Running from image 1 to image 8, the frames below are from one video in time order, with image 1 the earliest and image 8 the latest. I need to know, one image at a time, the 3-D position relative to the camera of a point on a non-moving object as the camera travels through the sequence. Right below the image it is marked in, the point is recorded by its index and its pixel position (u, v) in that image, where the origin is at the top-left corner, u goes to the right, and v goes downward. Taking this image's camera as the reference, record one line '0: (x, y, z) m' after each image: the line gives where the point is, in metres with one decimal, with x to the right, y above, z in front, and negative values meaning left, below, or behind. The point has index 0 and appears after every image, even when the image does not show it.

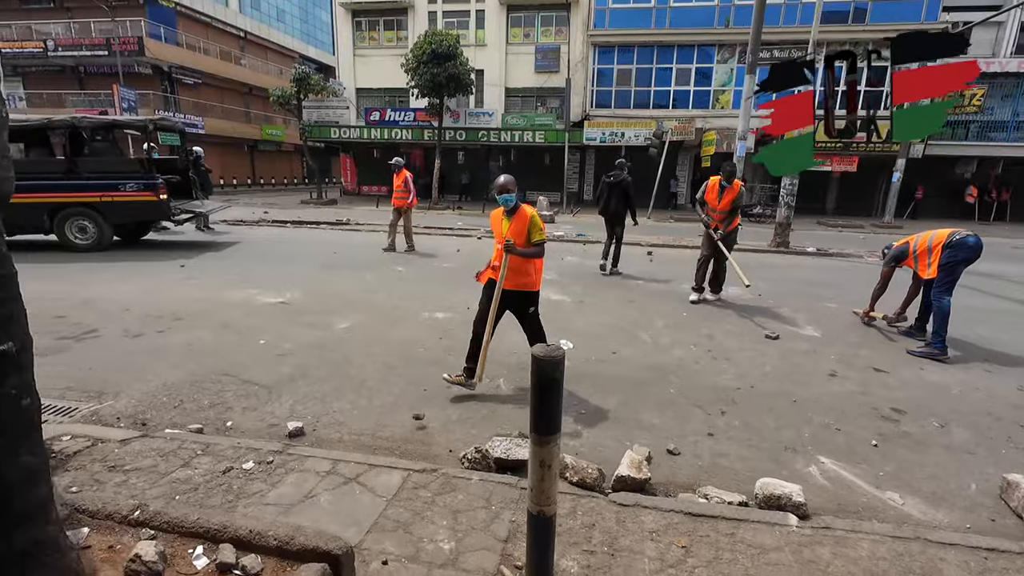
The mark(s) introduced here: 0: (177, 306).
0: (-4.7, -0.3, +6.9) m
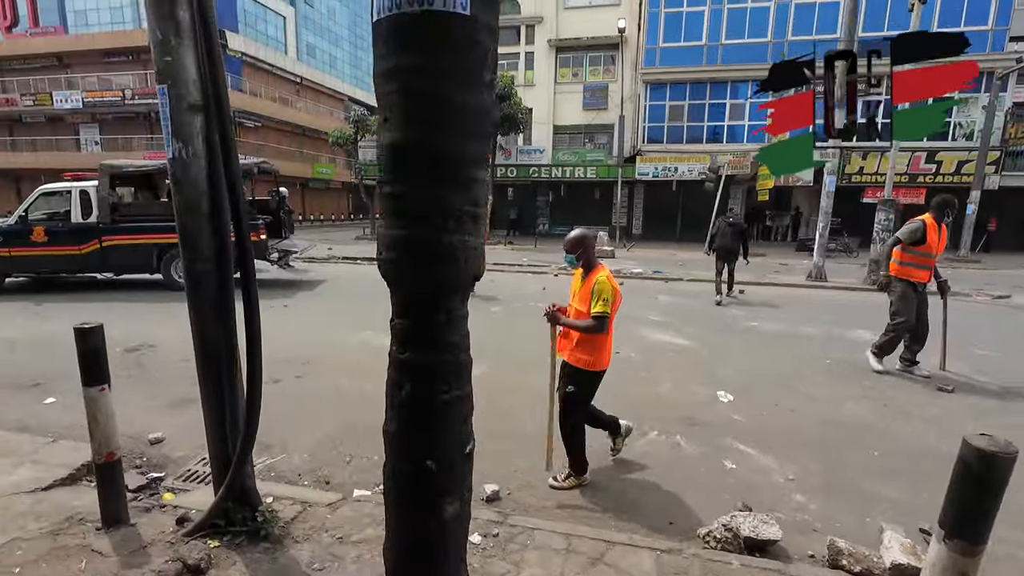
0: (-2.9, -0.9, +6.9) m
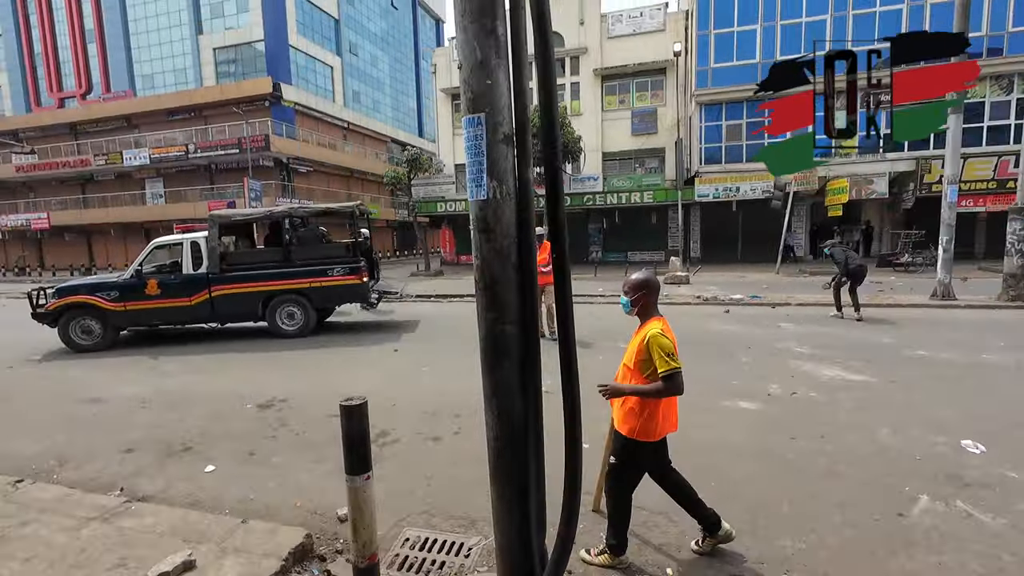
0: (-0.9, -1.5, +6.4) m
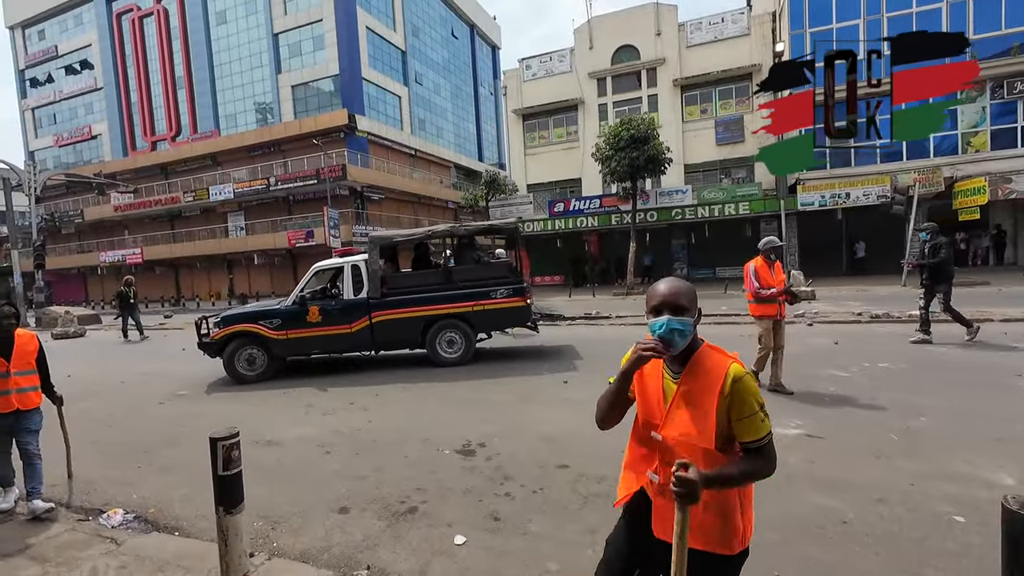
0: (+1.8, -1.7, +5.2) m
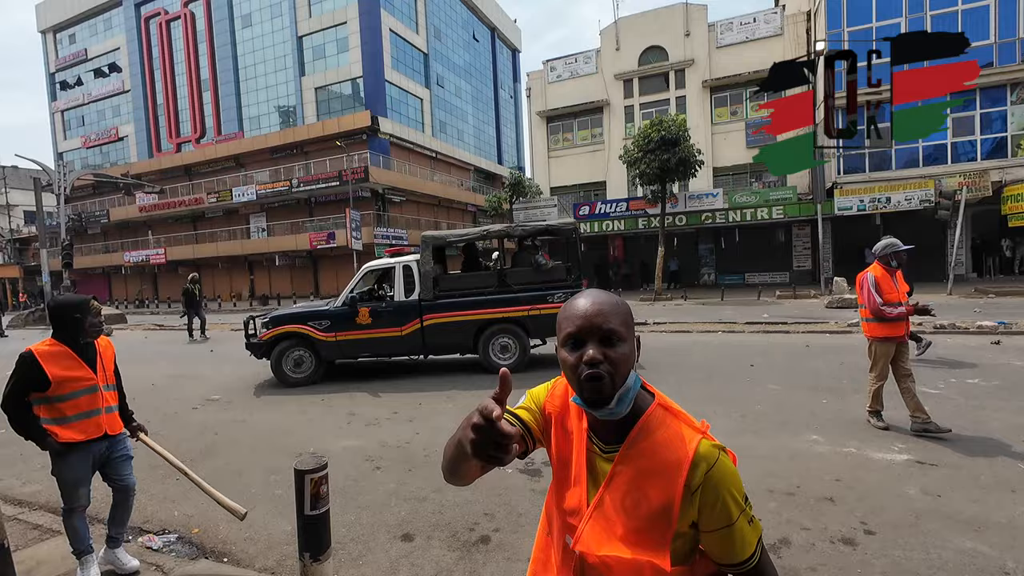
0: (+2.5, -1.8, +4.7) m
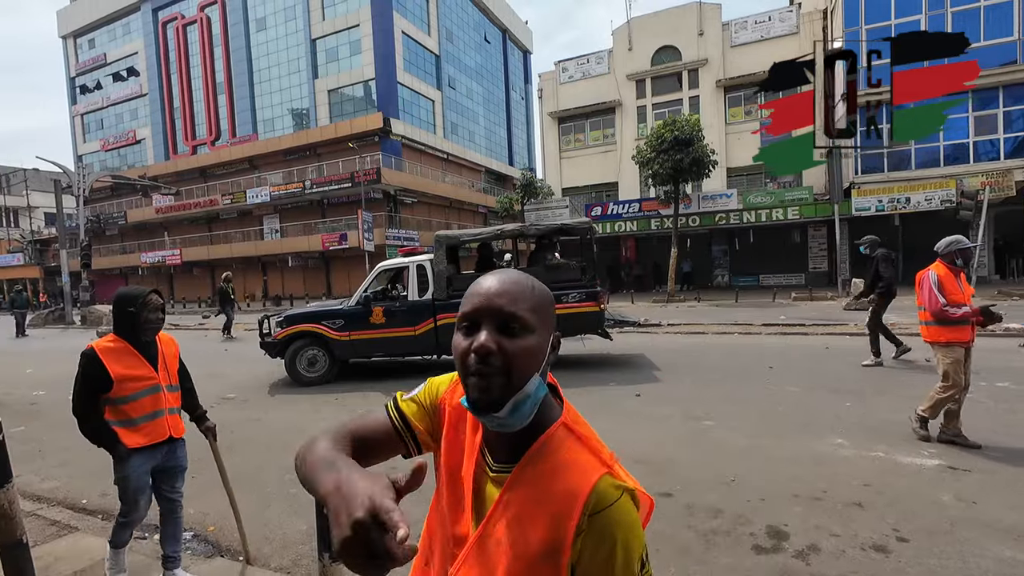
0: (+2.7, -1.8, +4.6) m
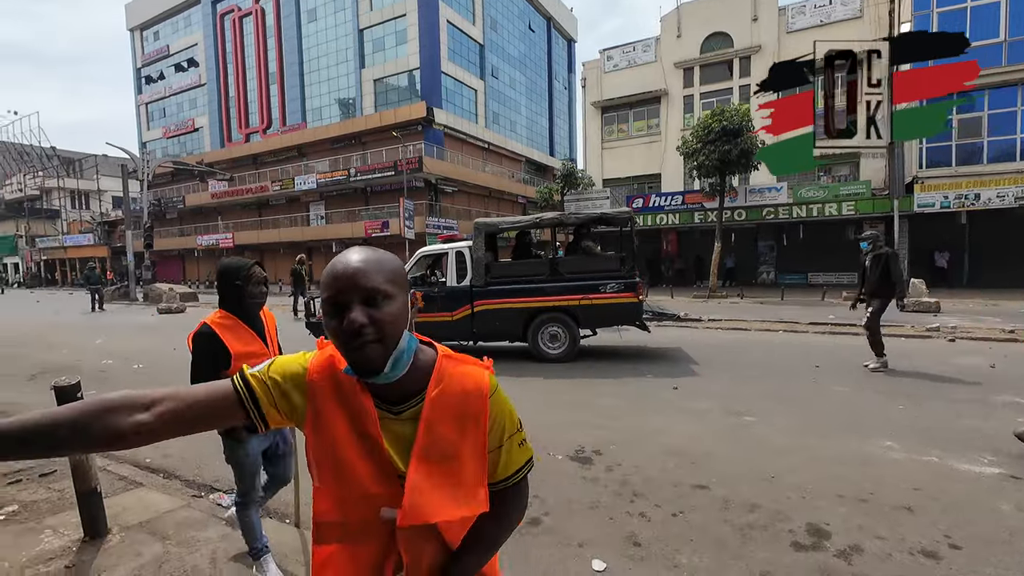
0: (+3.0, -1.7, +4.4) m
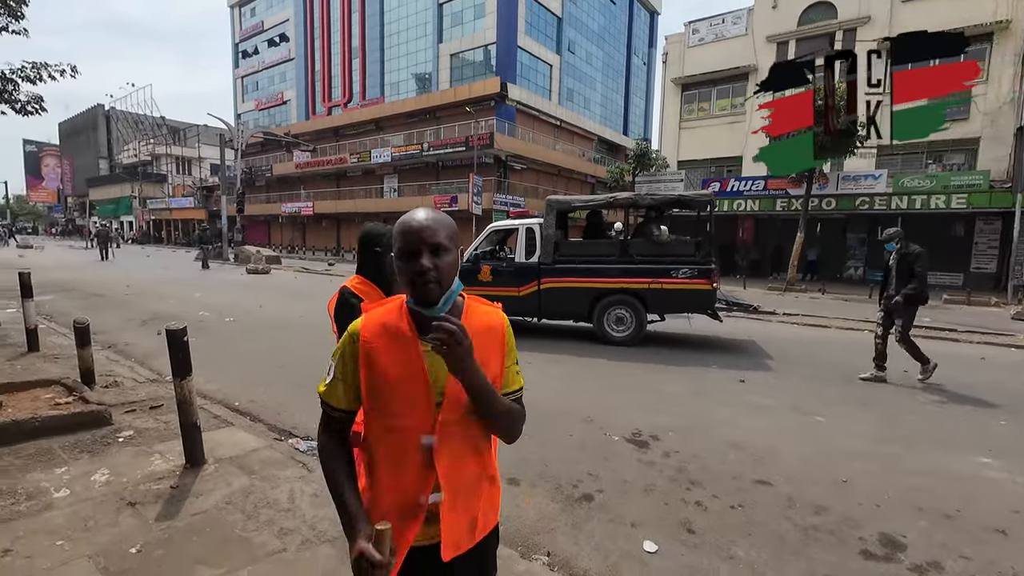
0: (+3.5, -1.7, +4.1) m
